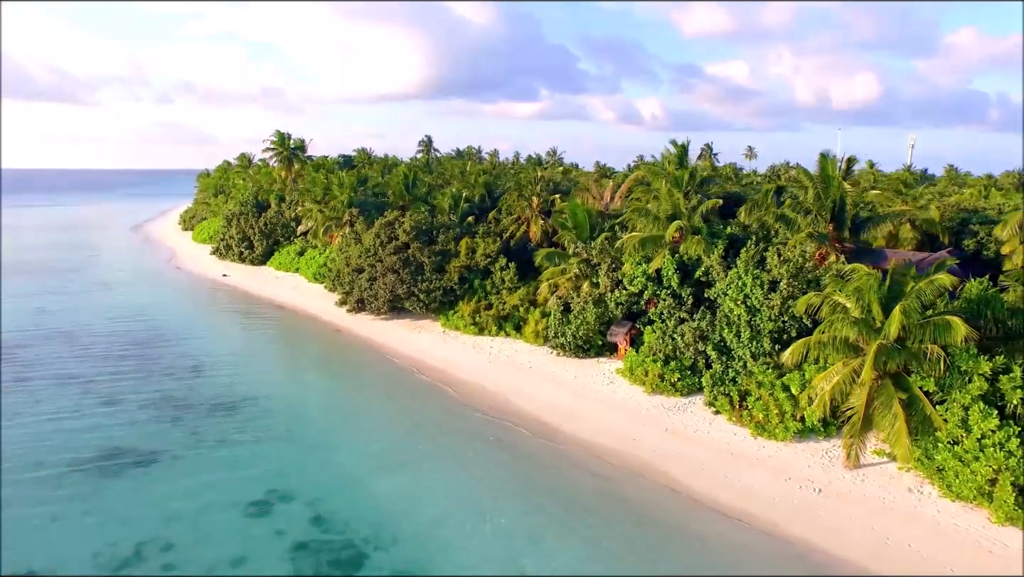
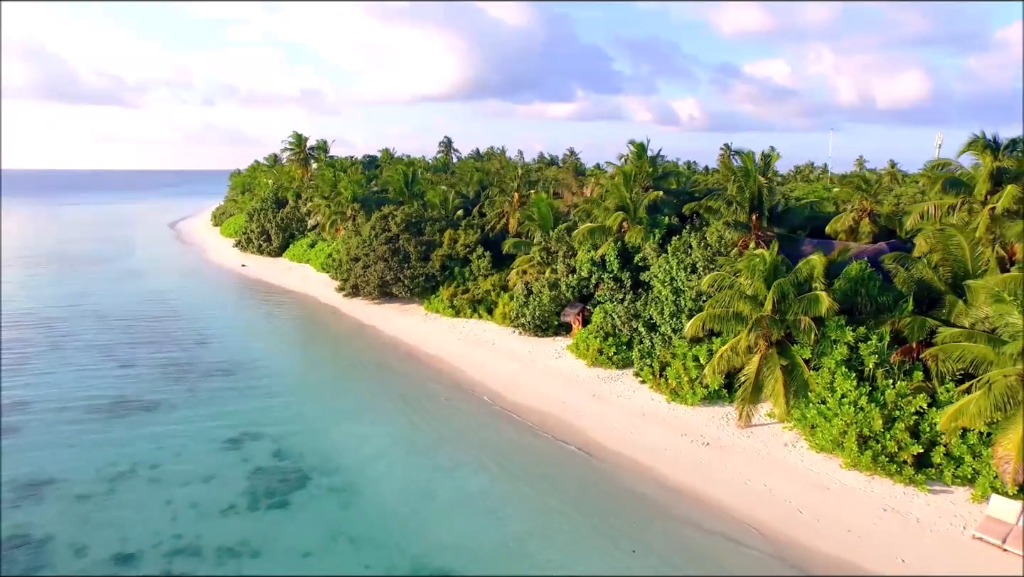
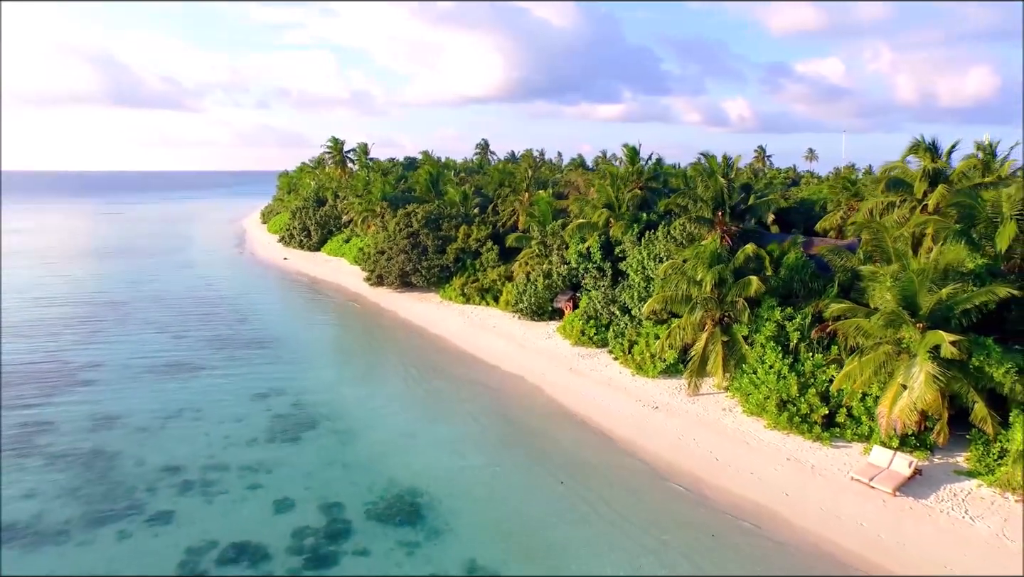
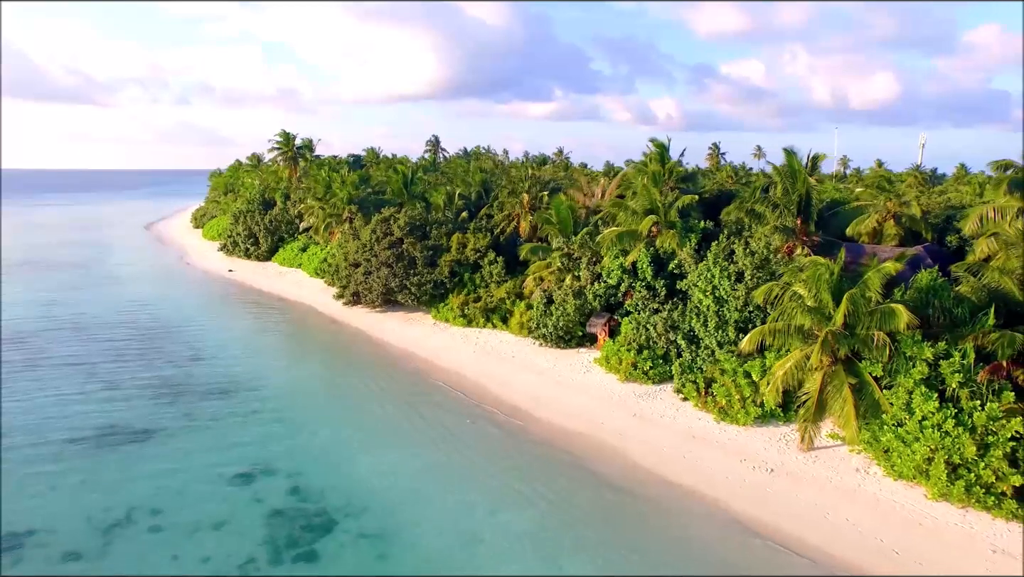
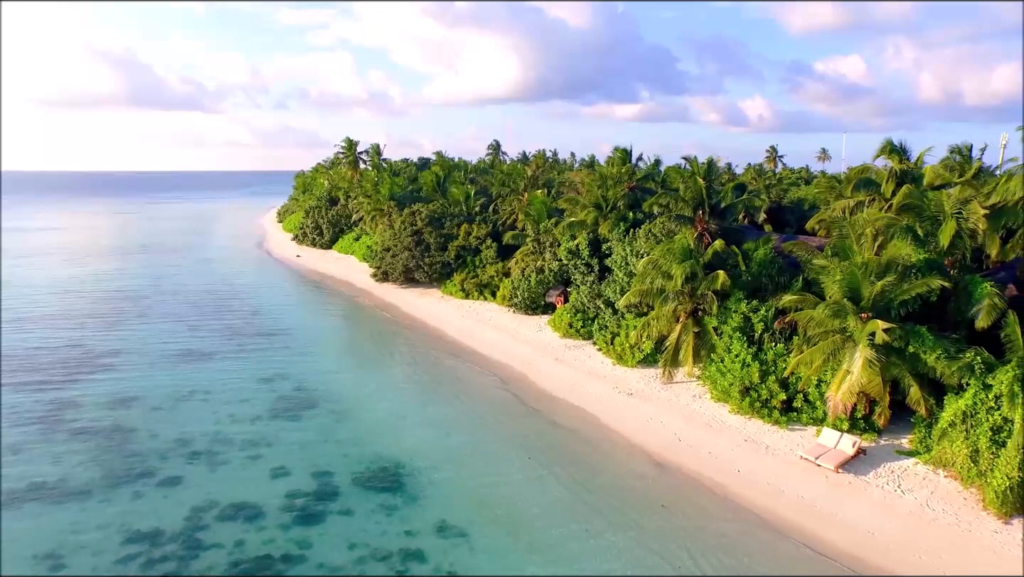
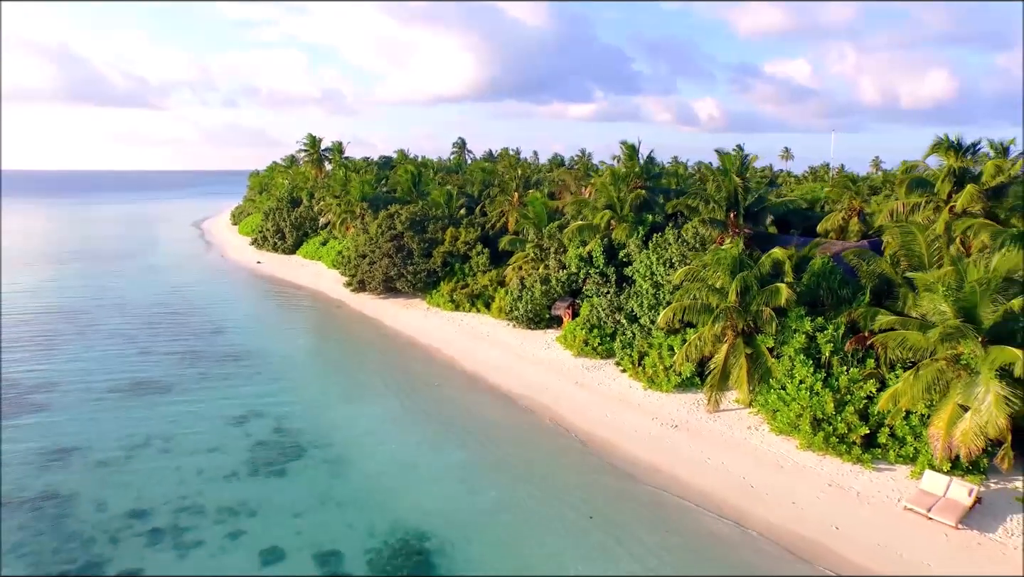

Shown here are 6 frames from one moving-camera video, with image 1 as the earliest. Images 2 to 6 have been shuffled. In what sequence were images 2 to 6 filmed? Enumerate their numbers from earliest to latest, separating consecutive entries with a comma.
4, 2, 6, 3, 5
